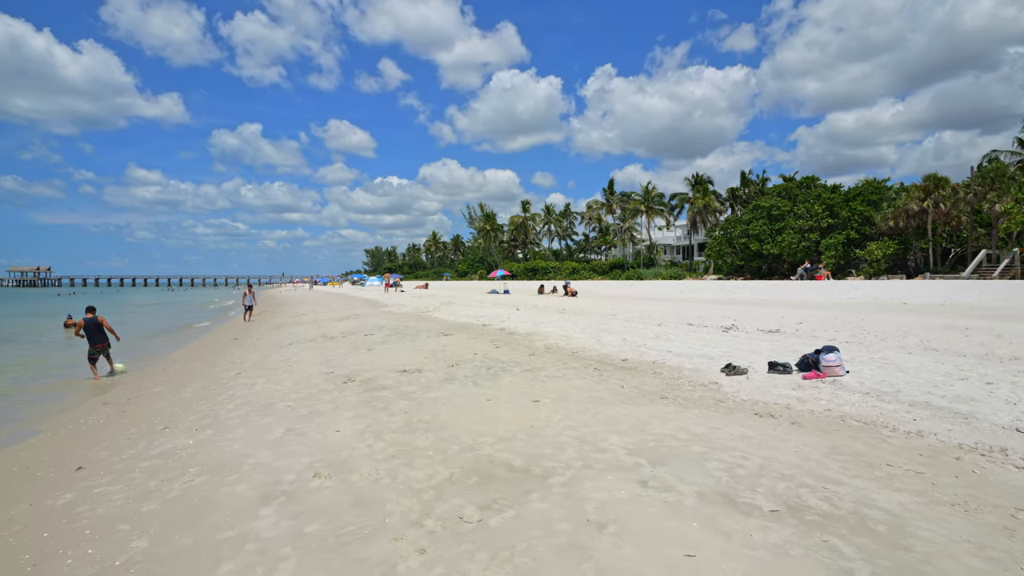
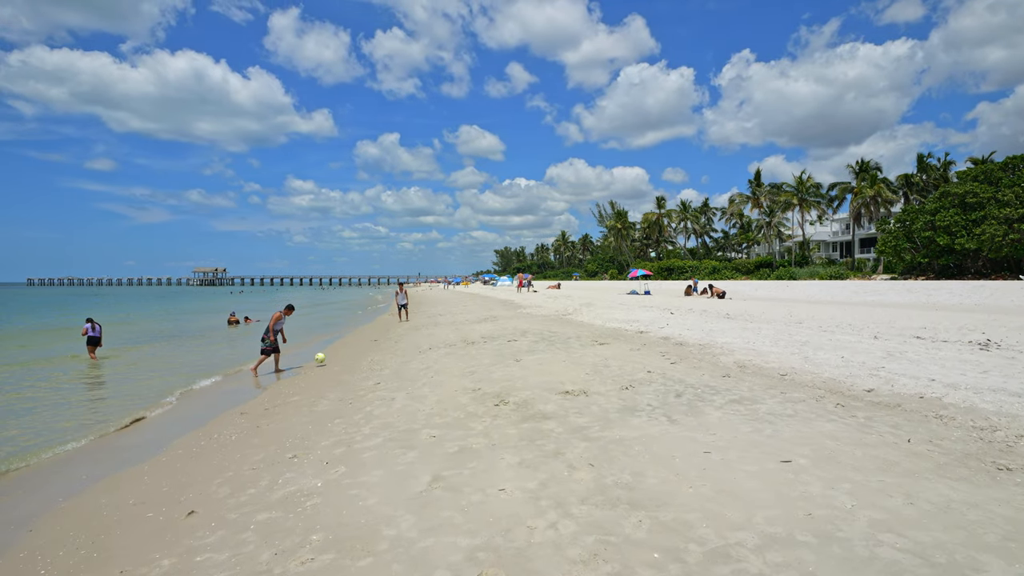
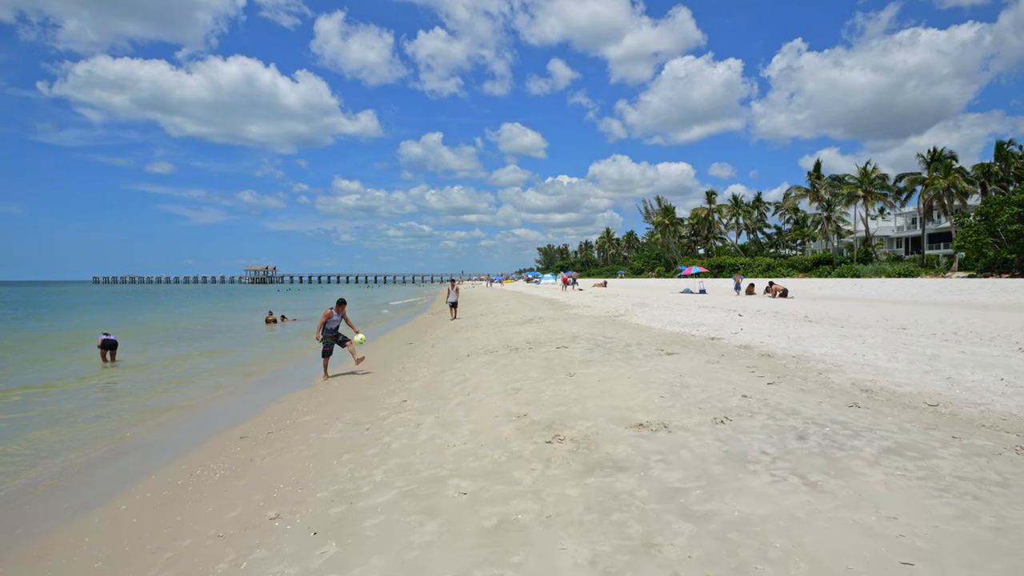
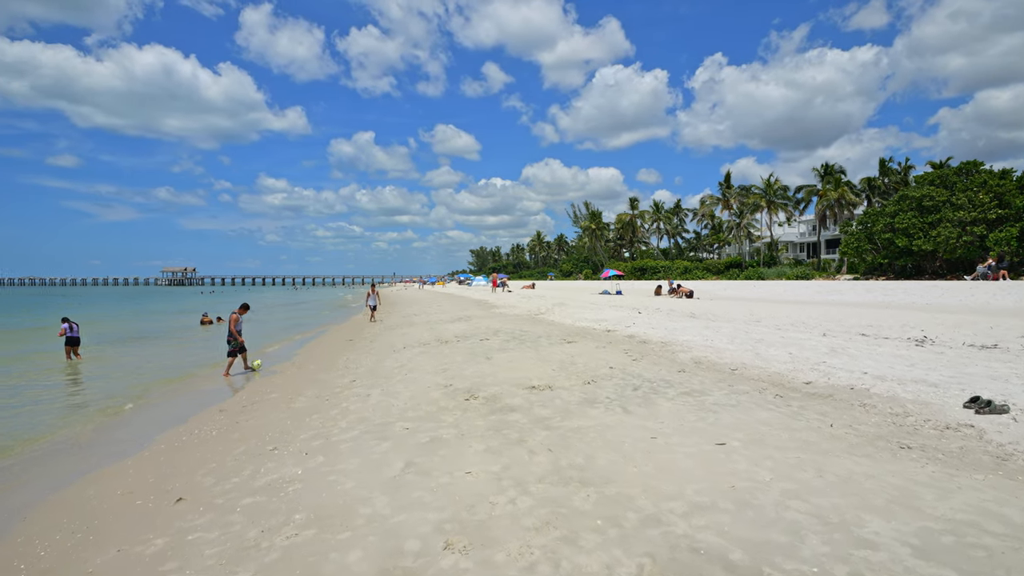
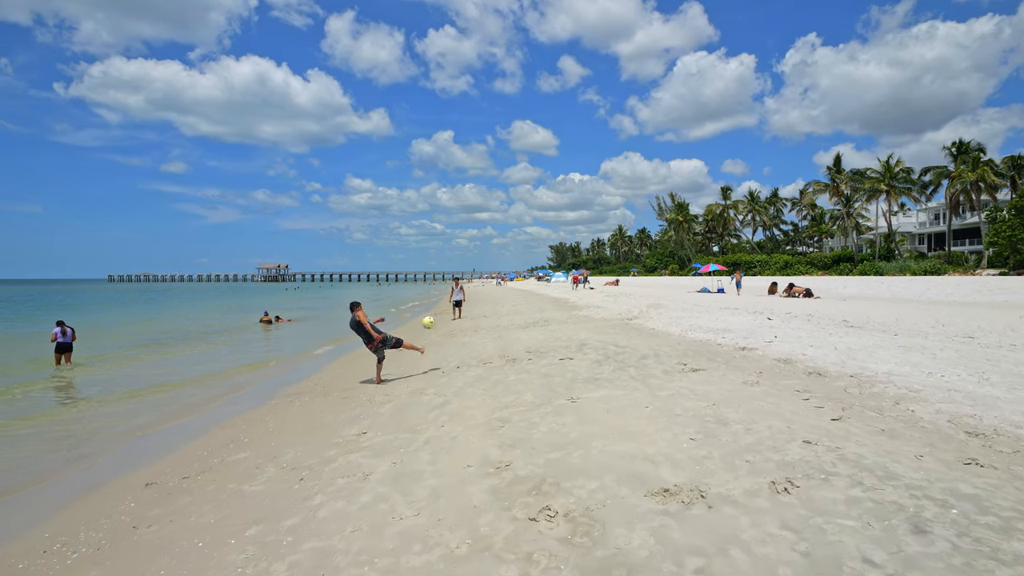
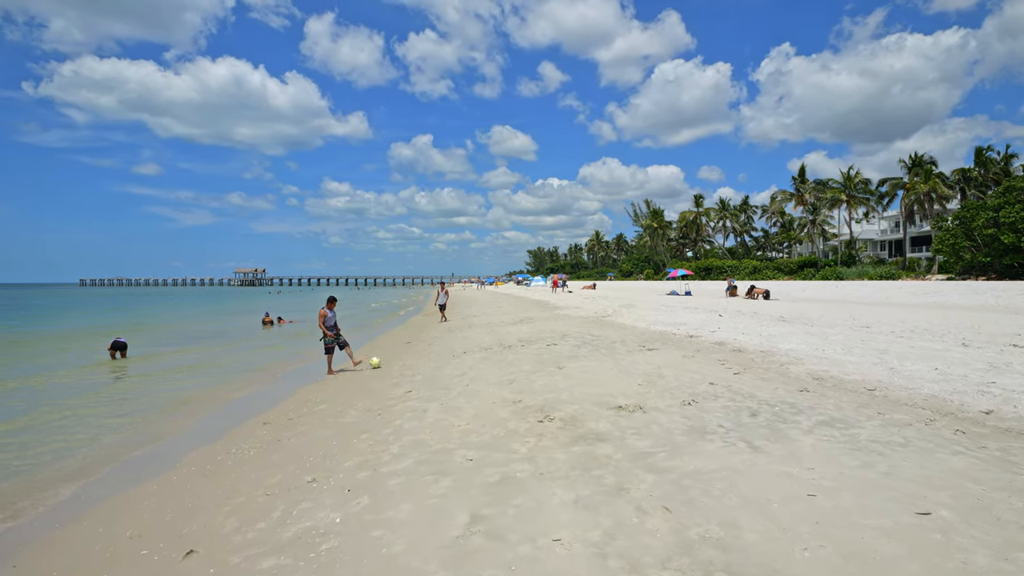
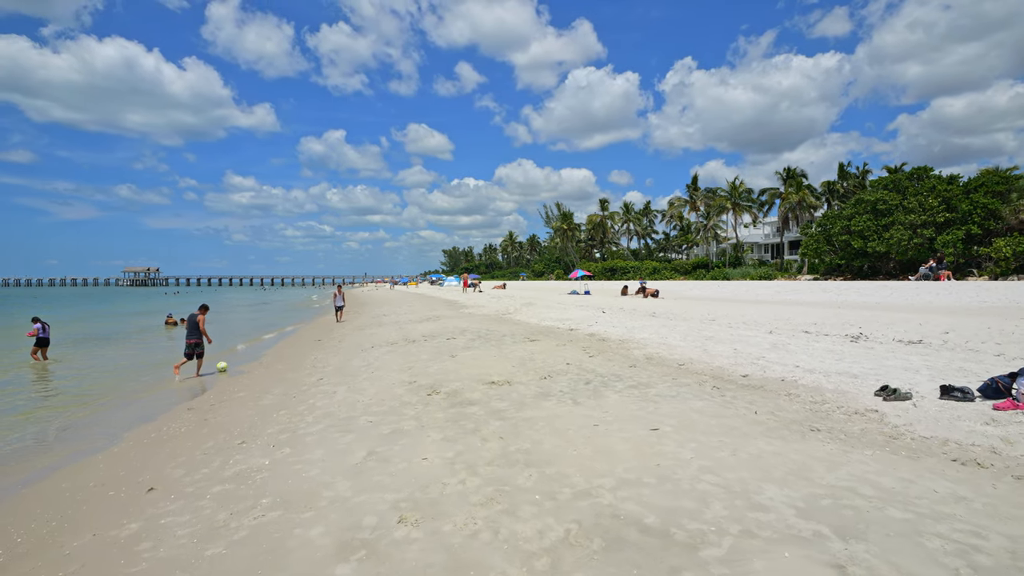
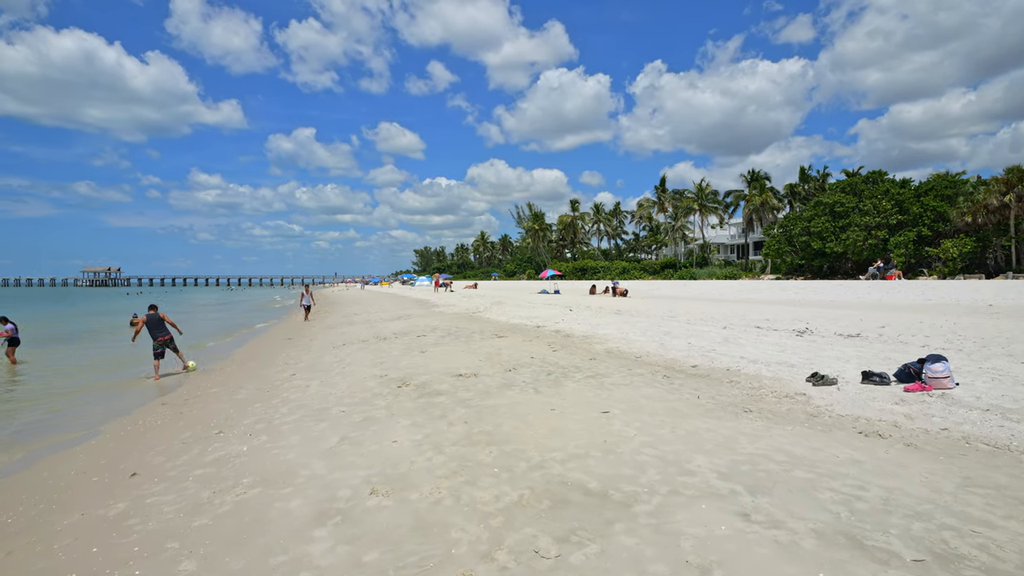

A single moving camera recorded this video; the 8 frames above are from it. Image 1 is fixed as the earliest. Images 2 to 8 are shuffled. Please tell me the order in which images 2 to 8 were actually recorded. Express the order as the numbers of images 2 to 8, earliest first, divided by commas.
8, 7, 4, 2, 6, 3, 5
